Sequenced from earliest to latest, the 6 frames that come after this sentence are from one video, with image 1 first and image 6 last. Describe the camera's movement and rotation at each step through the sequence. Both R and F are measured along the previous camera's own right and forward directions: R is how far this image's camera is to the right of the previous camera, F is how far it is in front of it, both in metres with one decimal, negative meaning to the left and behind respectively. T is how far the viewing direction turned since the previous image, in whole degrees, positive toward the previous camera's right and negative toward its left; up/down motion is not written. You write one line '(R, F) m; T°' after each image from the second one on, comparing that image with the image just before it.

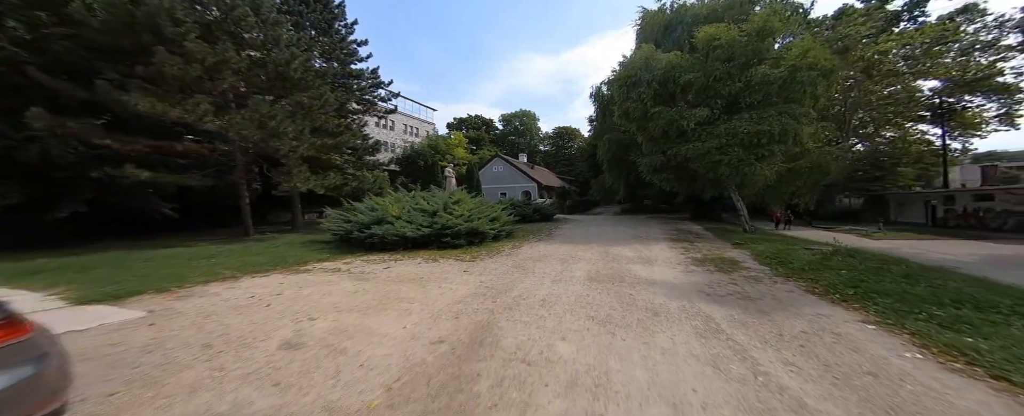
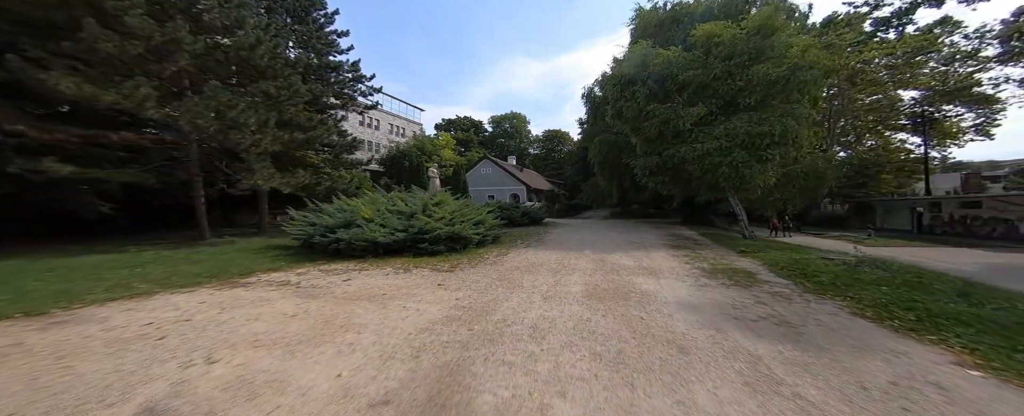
(+0.1, +1.0) m; +2°
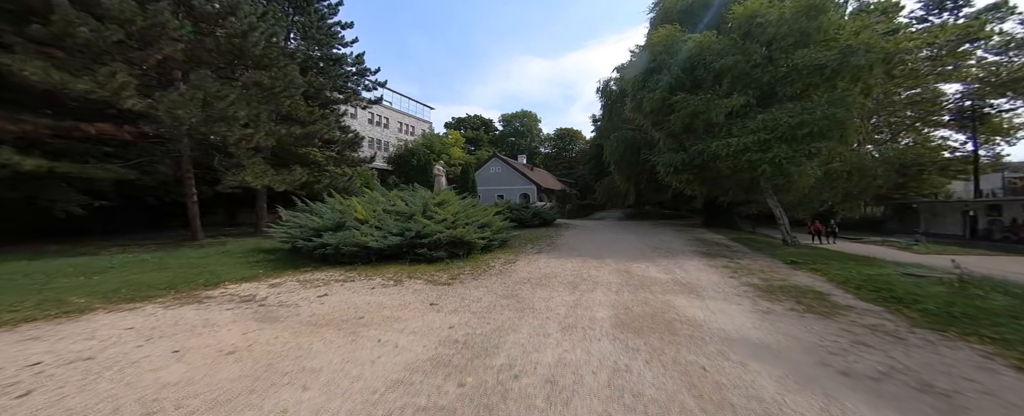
(0.0, +1.1) m; -2°
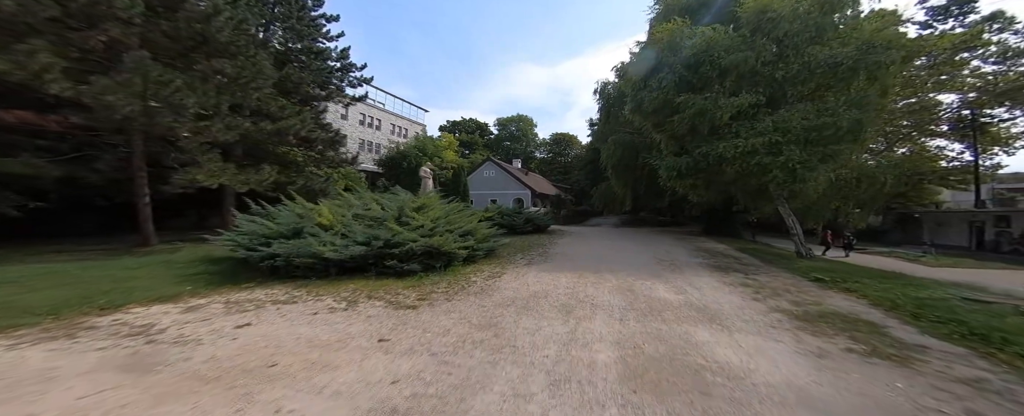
(+0.2, +1.0) m; +1°
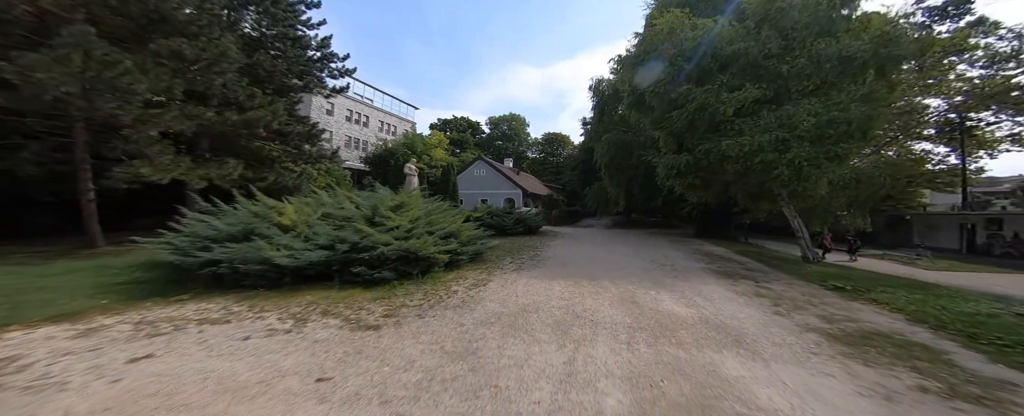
(+0.1, +0.8) m; +2°
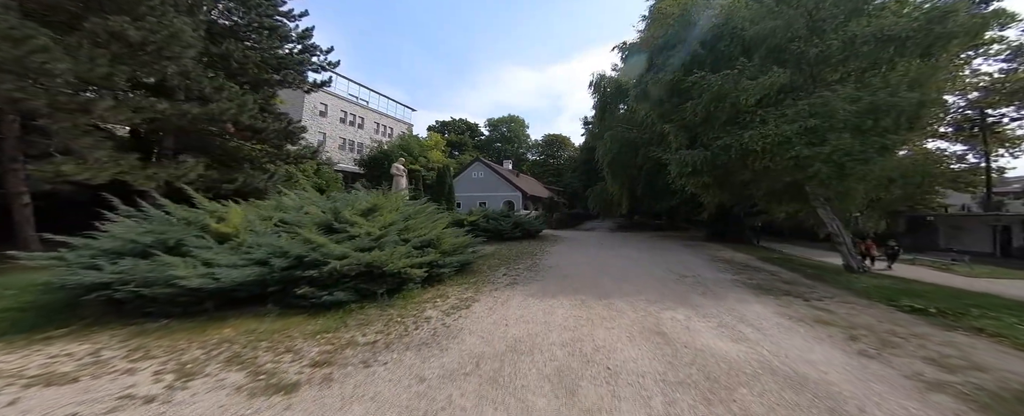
(+0.2, +1.2) m; 0°
